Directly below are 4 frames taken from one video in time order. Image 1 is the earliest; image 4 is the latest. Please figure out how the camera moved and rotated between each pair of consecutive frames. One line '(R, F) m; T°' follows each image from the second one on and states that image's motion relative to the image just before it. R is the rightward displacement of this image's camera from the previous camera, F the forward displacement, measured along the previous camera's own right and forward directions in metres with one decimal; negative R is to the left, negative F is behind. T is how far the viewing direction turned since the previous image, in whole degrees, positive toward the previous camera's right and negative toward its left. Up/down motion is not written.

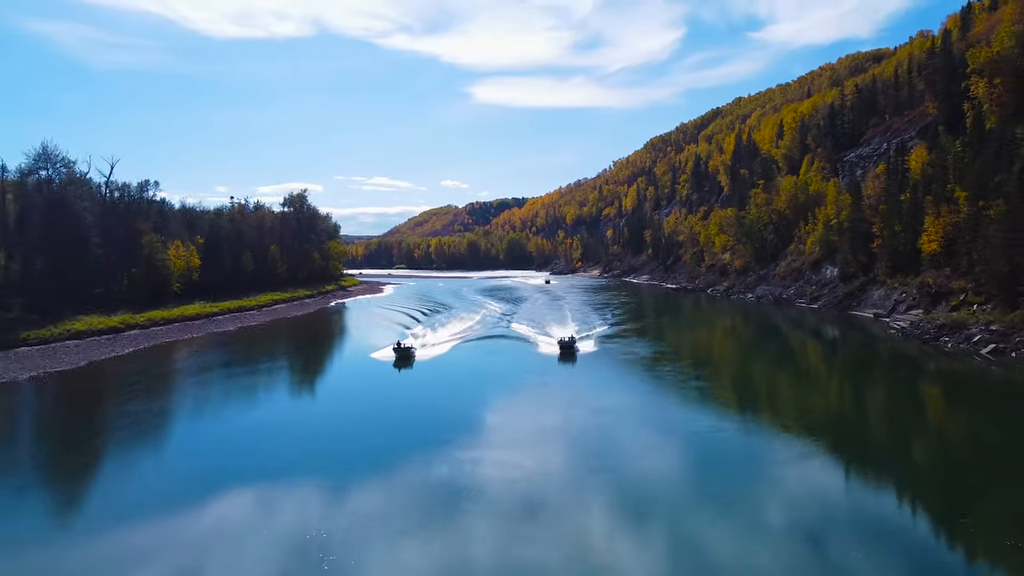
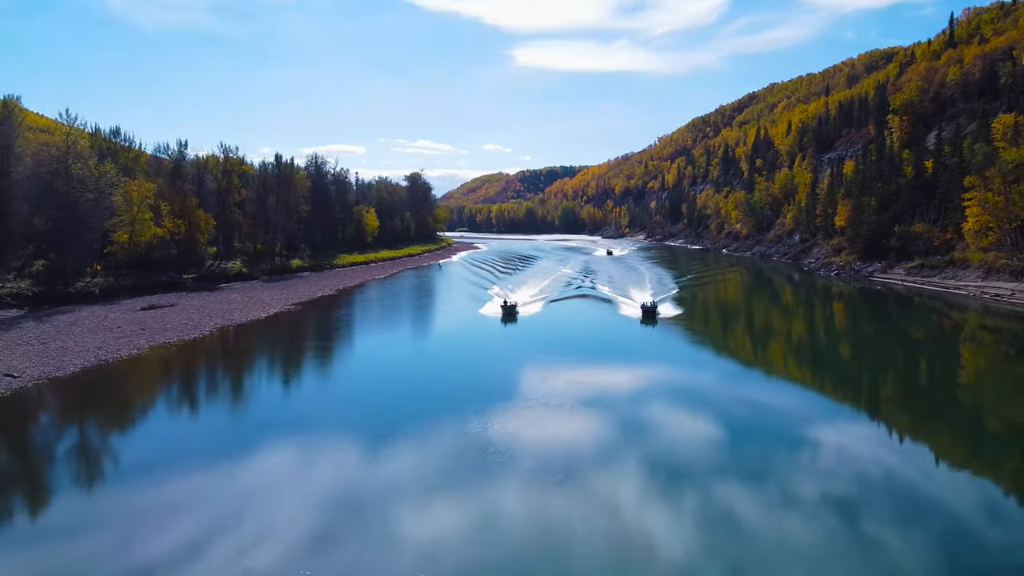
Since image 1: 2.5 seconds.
(-0.4, -2.1) m; -4°
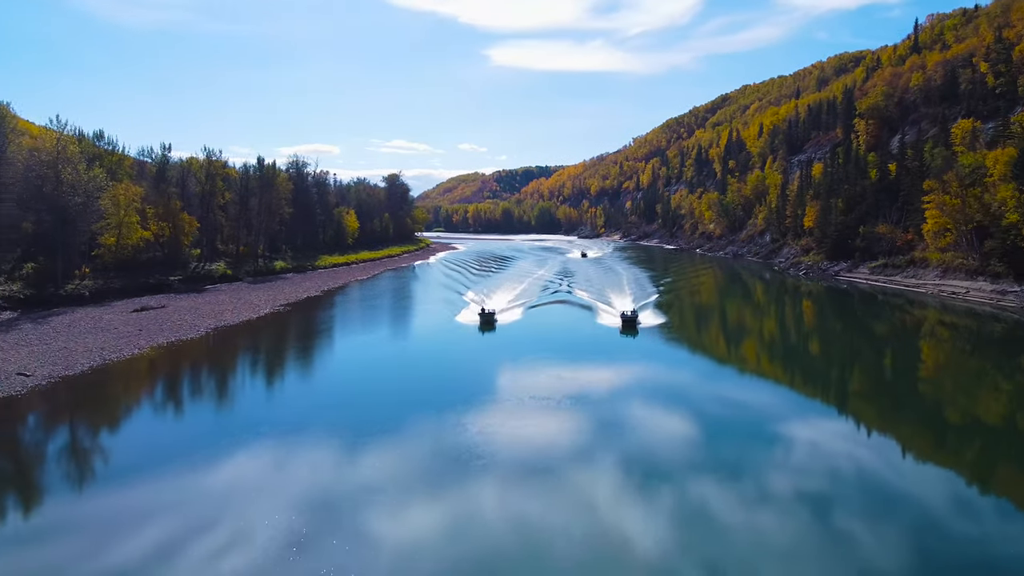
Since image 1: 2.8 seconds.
(0.0, 0.0) m; +2°
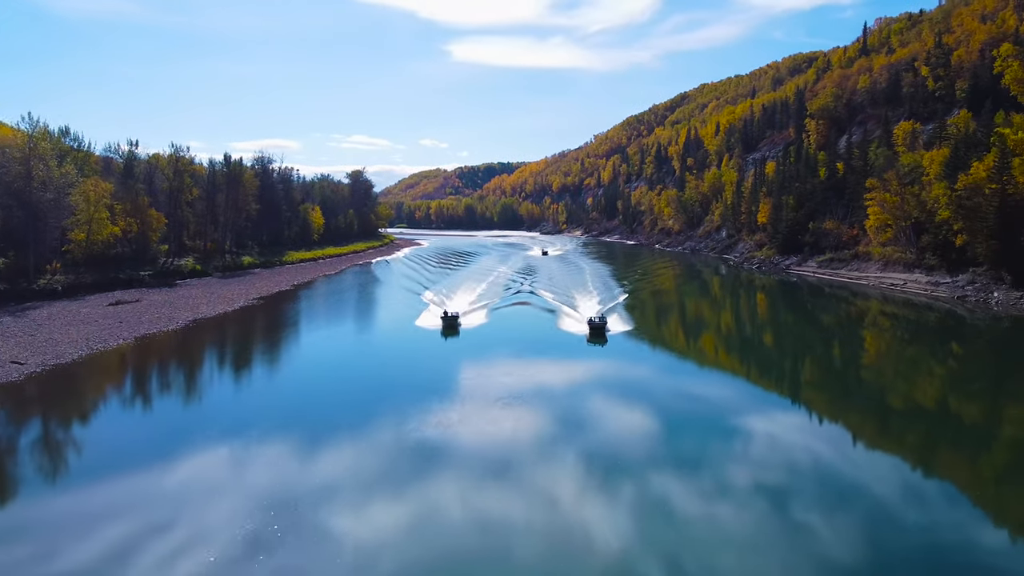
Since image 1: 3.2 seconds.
(0.0, 0.0) m; +4°
